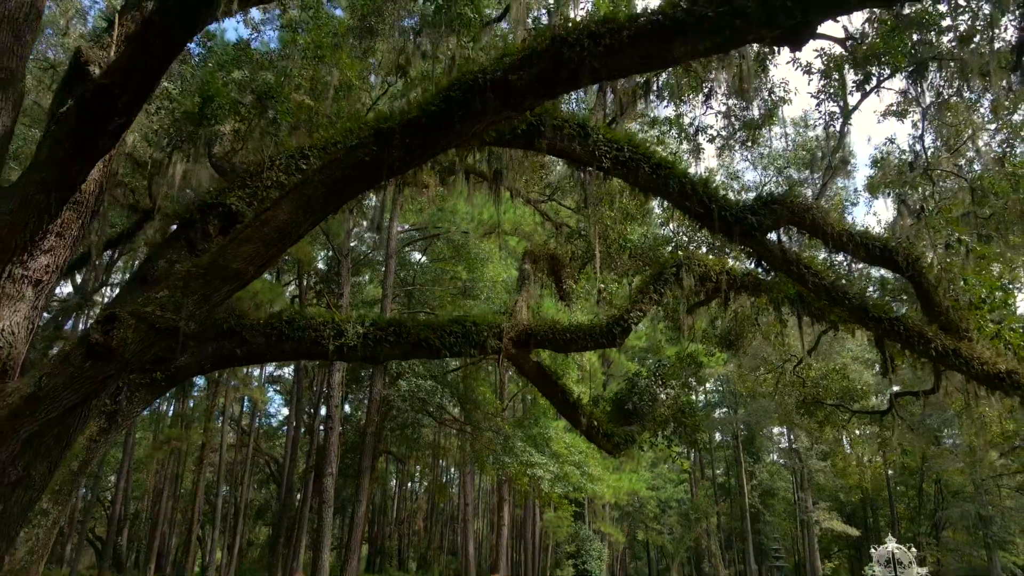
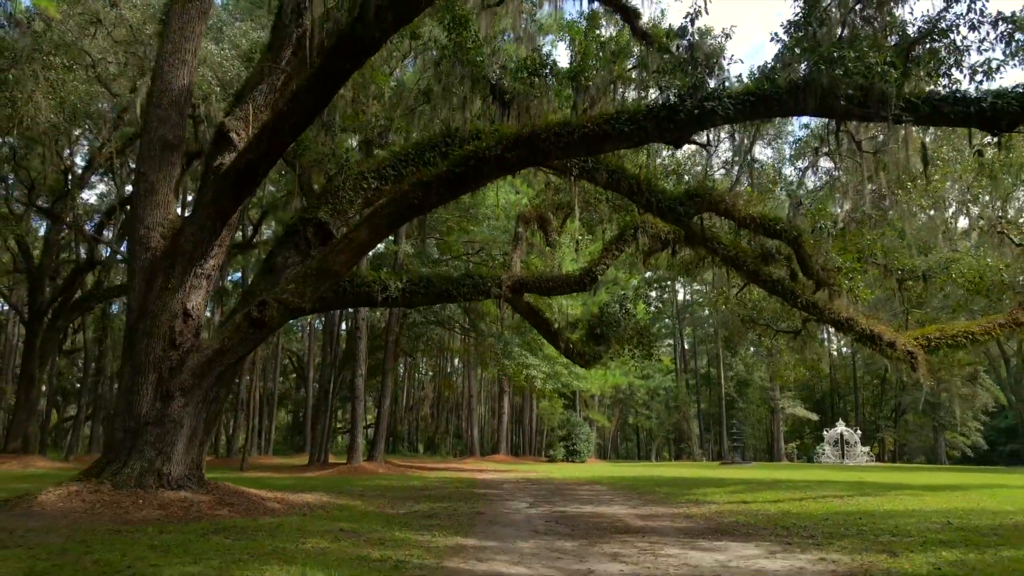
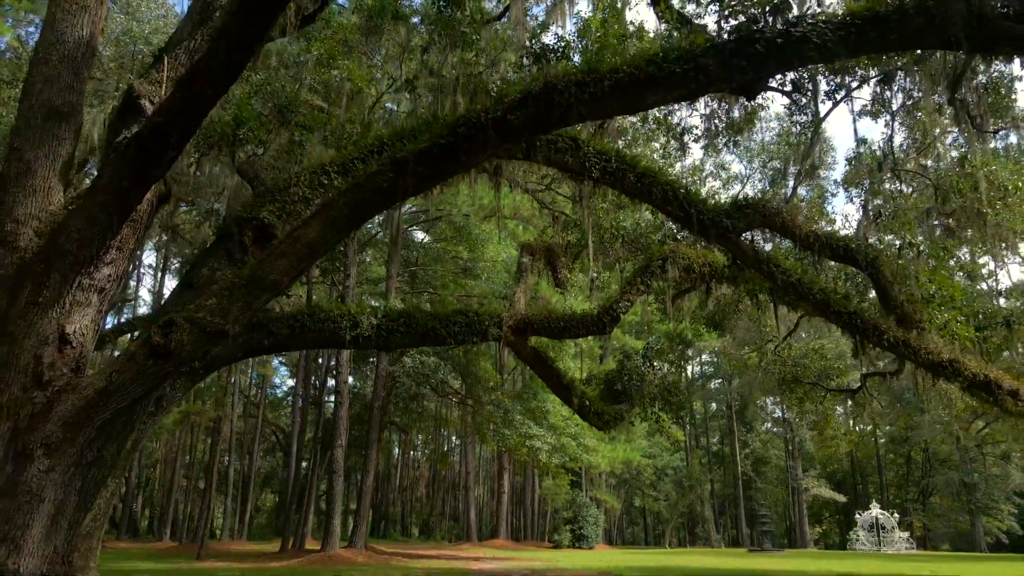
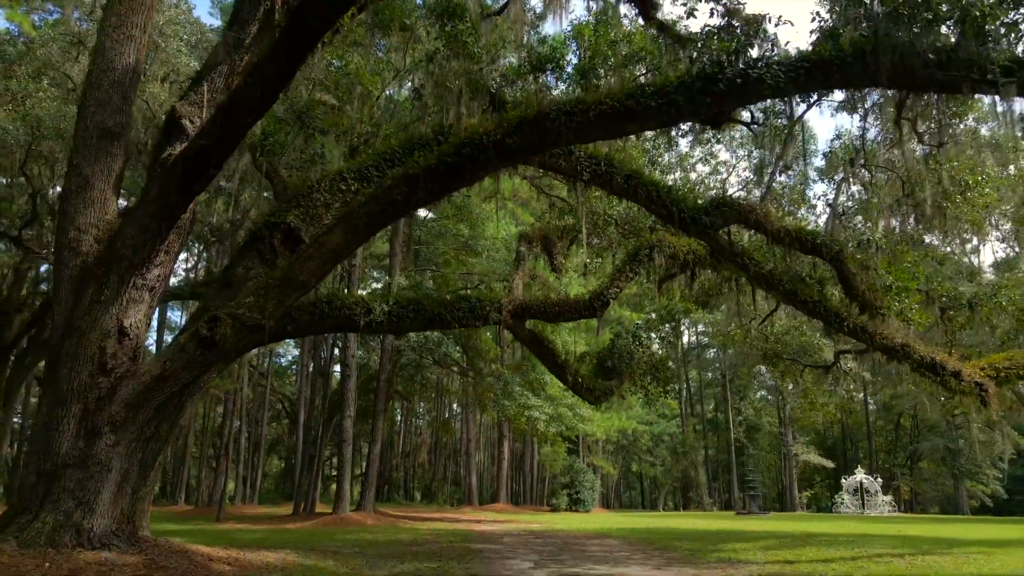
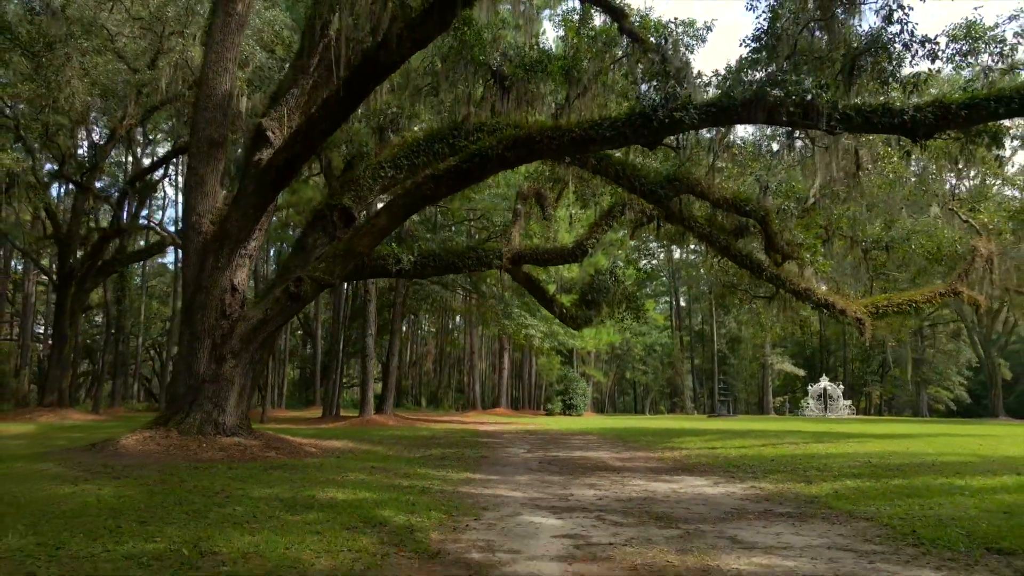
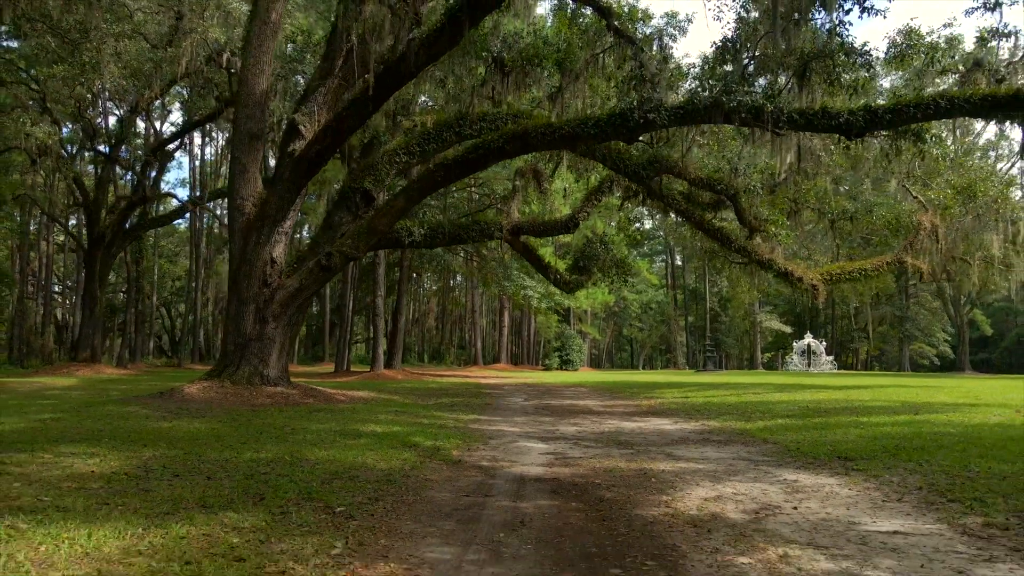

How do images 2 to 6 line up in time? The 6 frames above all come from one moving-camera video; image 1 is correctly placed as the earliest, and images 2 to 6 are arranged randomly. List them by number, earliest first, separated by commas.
3, 4, 2, 5, 6
